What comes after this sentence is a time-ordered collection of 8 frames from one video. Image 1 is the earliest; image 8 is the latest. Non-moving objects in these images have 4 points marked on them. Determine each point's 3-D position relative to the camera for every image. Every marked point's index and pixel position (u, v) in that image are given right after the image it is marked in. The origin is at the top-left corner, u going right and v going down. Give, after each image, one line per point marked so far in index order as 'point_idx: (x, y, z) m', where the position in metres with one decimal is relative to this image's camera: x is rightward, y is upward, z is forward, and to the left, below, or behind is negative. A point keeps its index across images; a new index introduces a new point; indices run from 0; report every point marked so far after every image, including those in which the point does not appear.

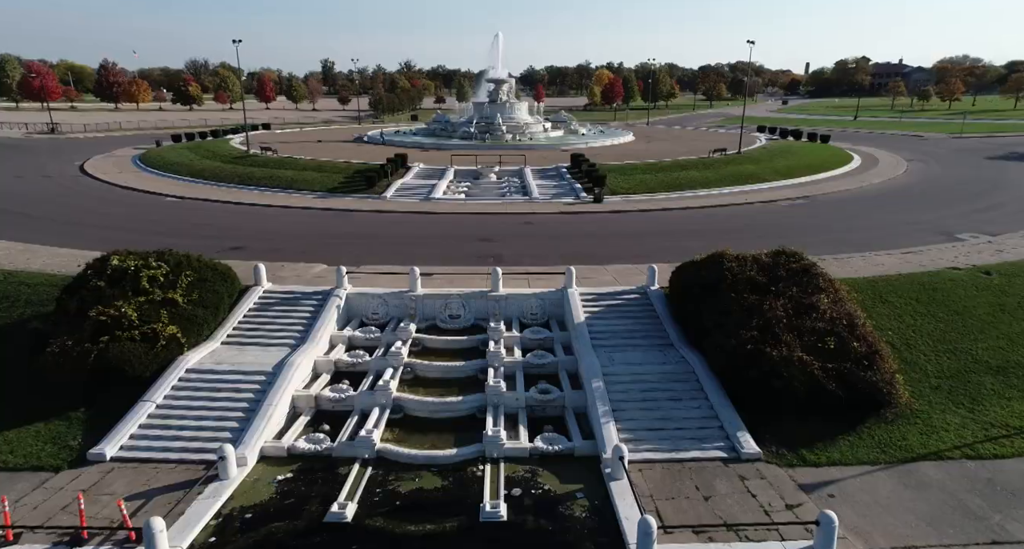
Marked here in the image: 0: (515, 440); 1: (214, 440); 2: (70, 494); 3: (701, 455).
0: (+0.1, -4.1, +15.6) m
1: (-7.3, -3.9, +15.3) m
2: (-9.4, -4.7, +13.2) m
3: (+4.5, -4.3, +14.6) m
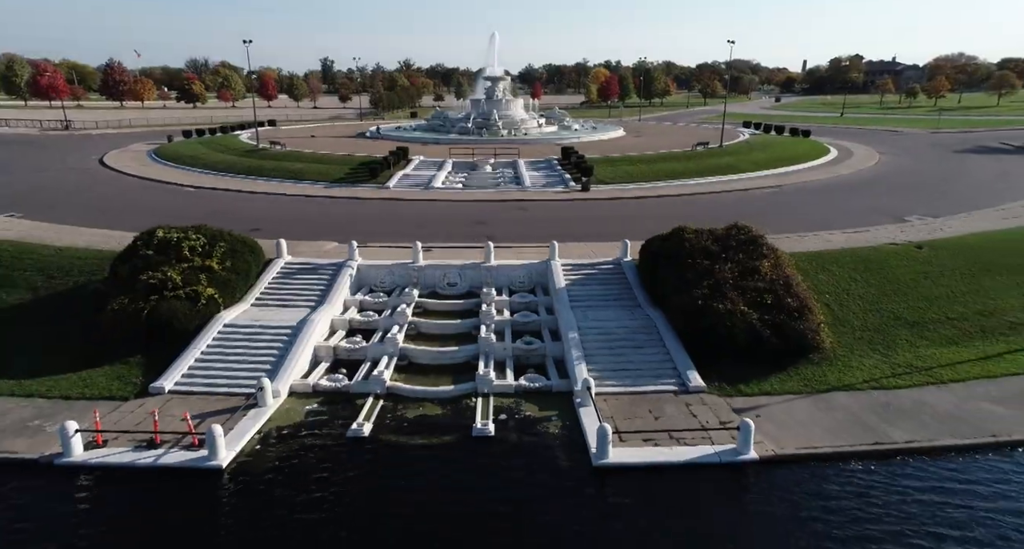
0: (-0.2, -3.1, +18.6) m
1: (-7.7, -3.0, +18.3) m
2: (-9.7, -3.7, +16.3) m
3: (+4.2, -3.3, +17.7) m
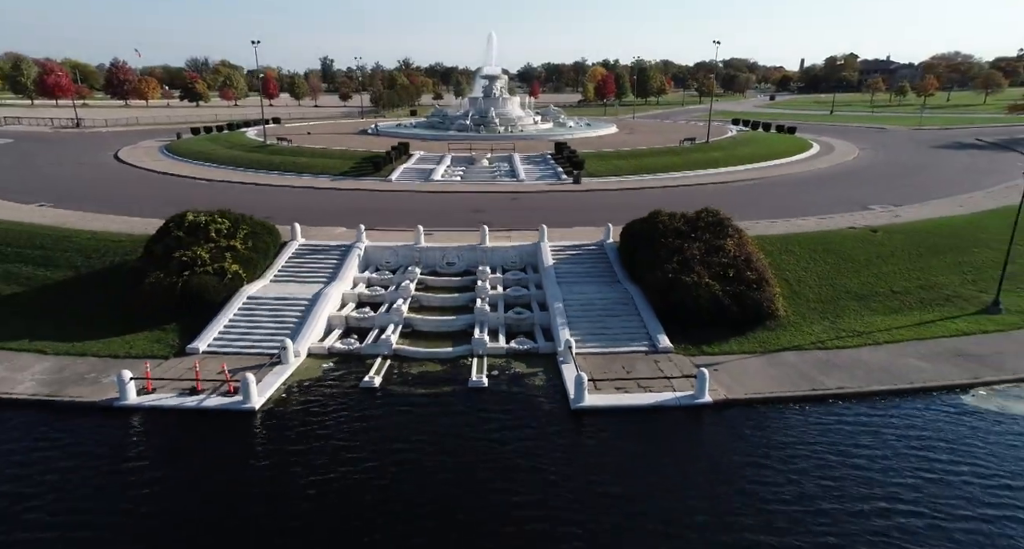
0: (-0.5, -2.3, +21.2) m
1: (-8.0, -2.1, +20.9) m
2: (-10.0, -2.9, +18.8) m
3: (+3.9, -2.5, +20.2) m
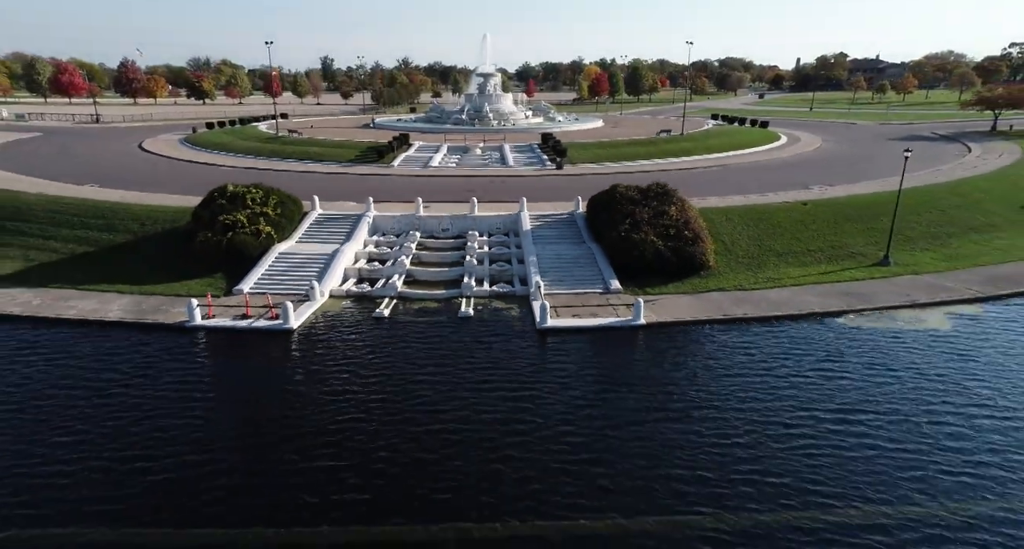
0: (-1.3, -0.5, +26.3) m
1: (-8.7, -0.4, +25.9) m
2: (-10.8, -1.2, +23.9) m
3: (+3.1, -0.7, +25.4) m
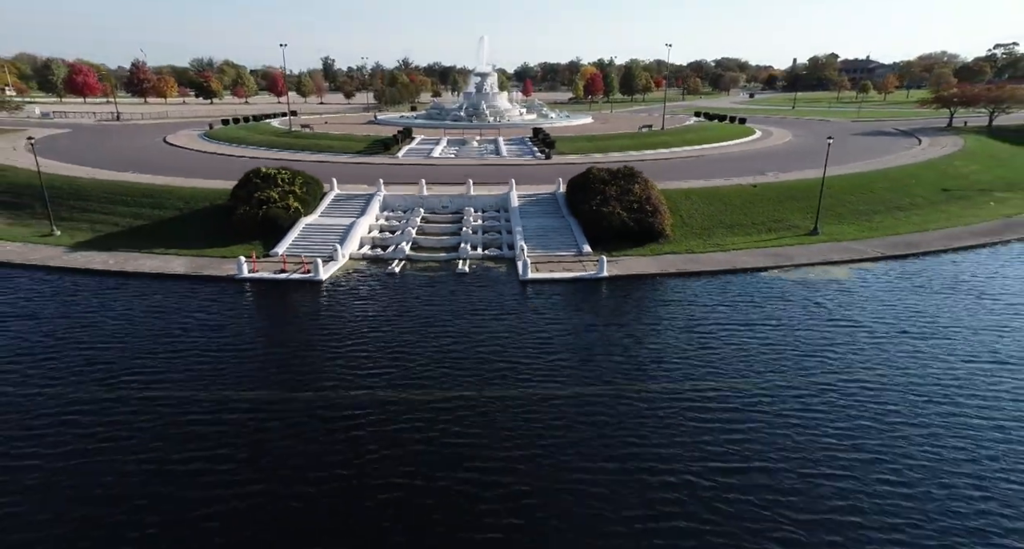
0: (-1.8, +1.2, +31.5) m
1: (-9.3, +1.3, +31.2) m
2: (-11.3, +0.5, +29.1) m
3: (+2.6, +1.0, +30.6) m
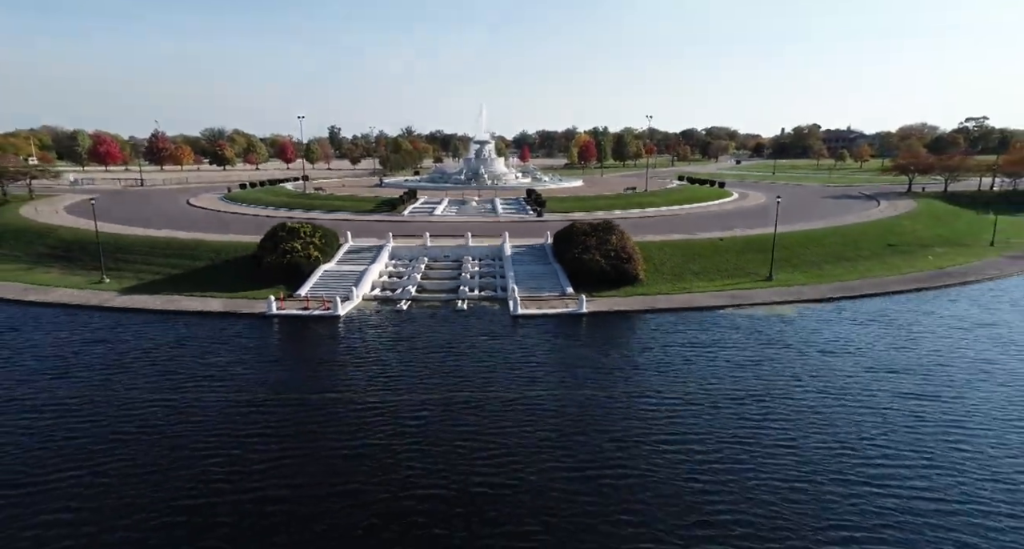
0: (-2.3, -1.1, +36.0) m
1: (-9.7, -0.9, +35.6) m
2: (-11.7, -1.5, +33.5) m
3: (+2.1, -1.2, +35.0) m
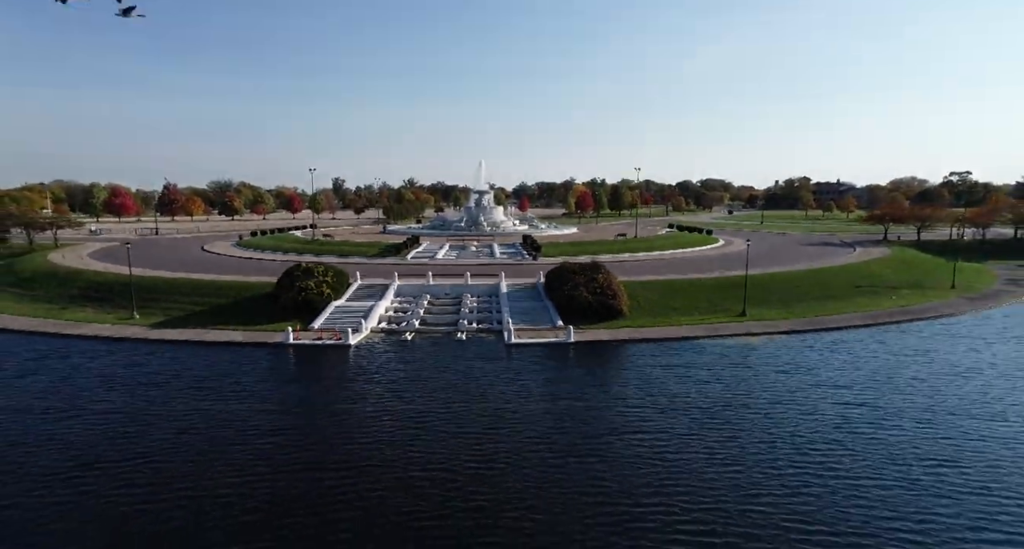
0: (-2.6, -3.3, +39.3) m
1: (-10.0, -3.1, +39.0) m
2: (-12.0, -3.5, +36.9) m
3: (+1.8, -3.3, +38.4) m
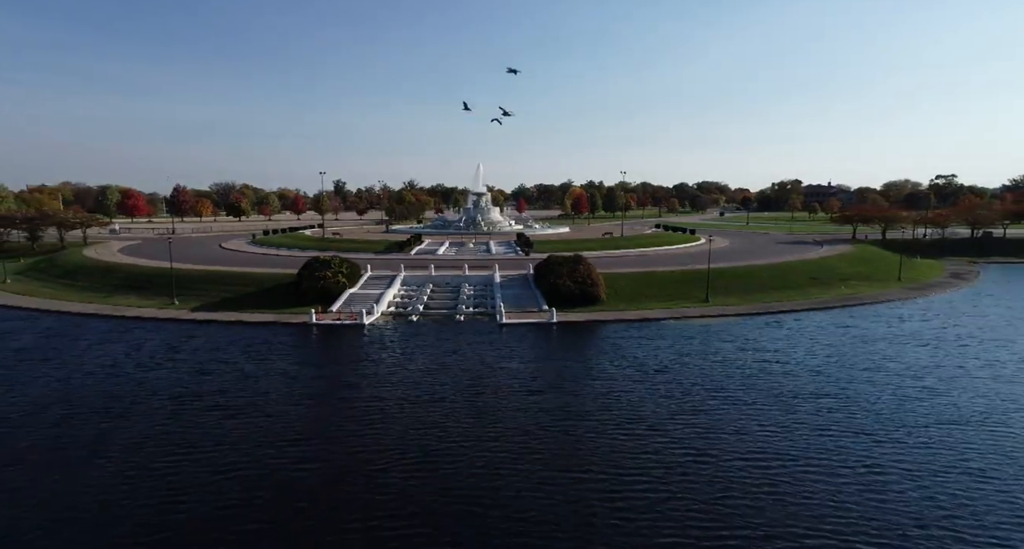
0: (-3.2, -2.6, +45.1) m
1: (-10.6, -2.5, +44.8) m
2: (-12.6, -2.9, +42.7) m
3: (+1.2, -2.7, +44.2) m
